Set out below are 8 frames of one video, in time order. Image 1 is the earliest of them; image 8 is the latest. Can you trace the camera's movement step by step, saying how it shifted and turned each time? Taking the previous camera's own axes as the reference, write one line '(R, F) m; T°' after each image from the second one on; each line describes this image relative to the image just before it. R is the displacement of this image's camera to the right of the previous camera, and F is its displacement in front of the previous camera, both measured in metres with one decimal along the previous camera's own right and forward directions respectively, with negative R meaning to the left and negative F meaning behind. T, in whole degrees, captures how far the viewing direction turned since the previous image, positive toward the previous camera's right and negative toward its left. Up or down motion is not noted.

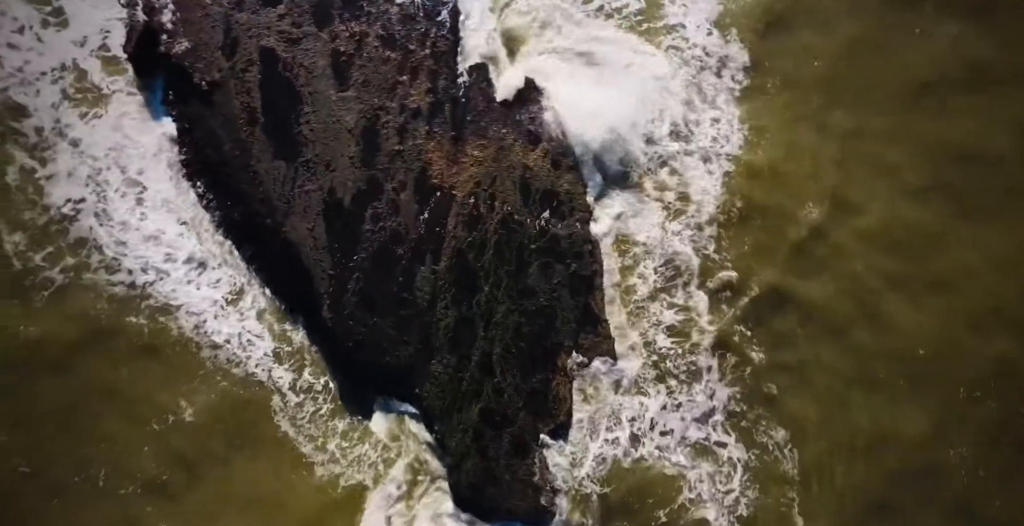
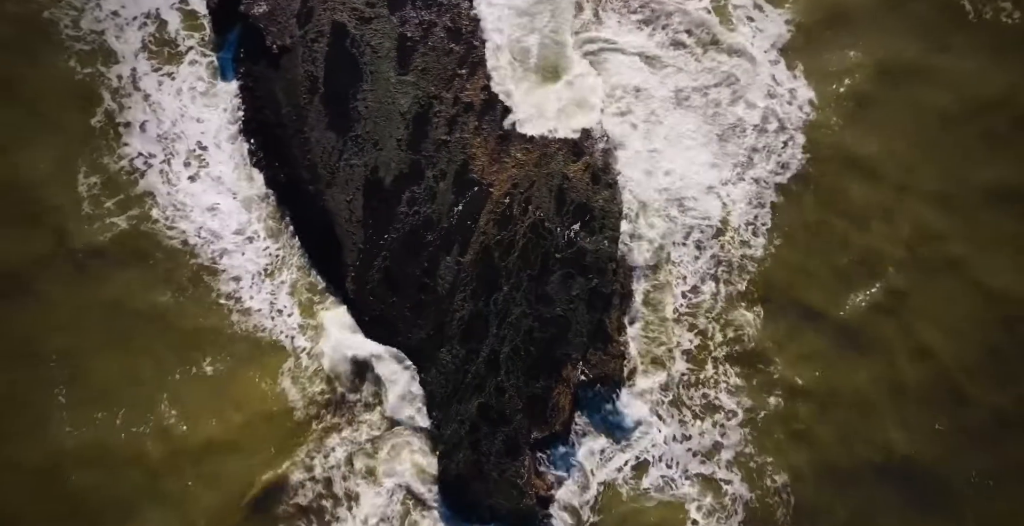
(+0.4, -0.2) m; -4°
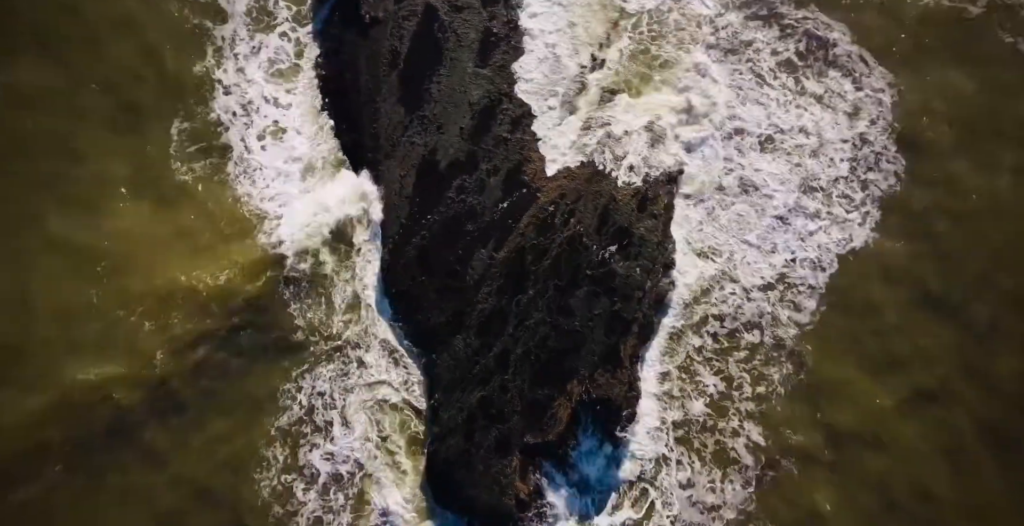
(+0.4, -0.3) m; -4°
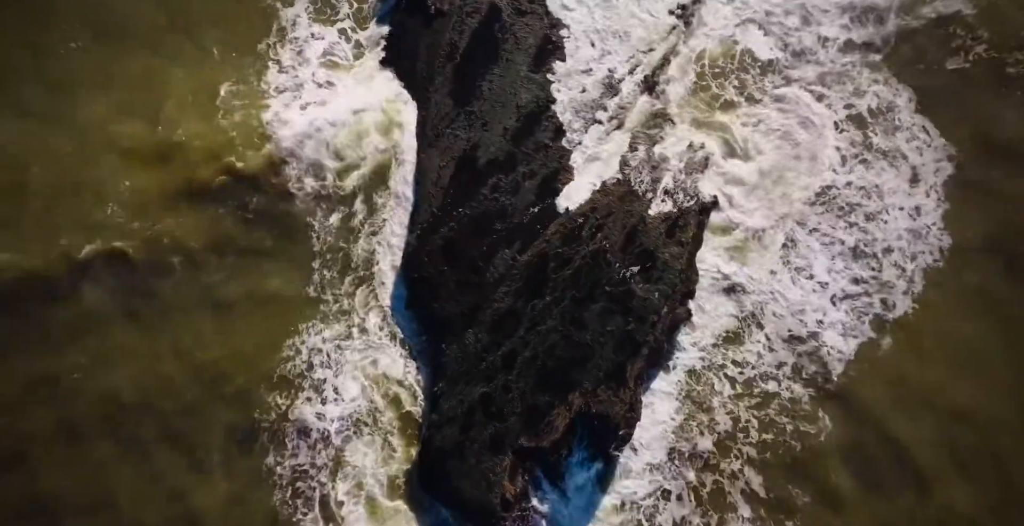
(+0.2, -0.2) m; -3°
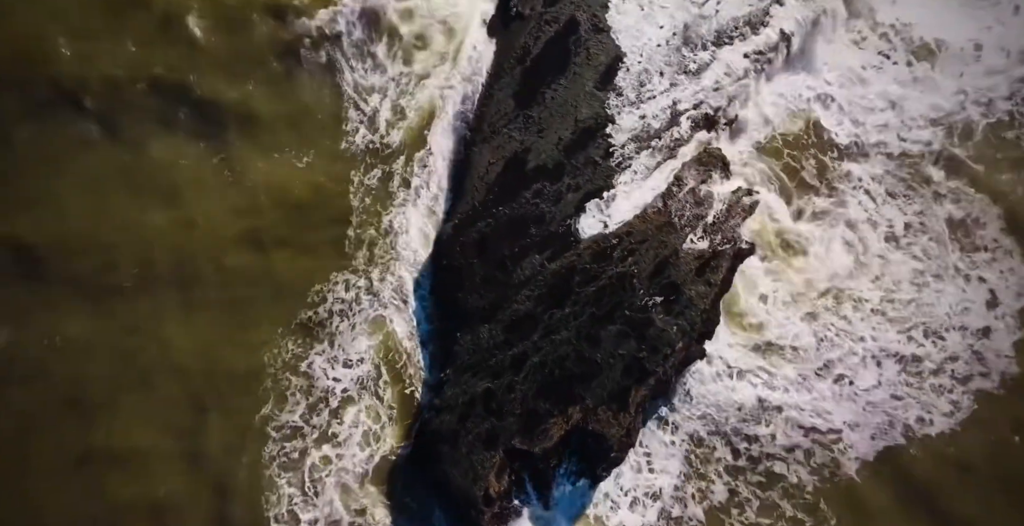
(+0.3, -0.3) m; -3°
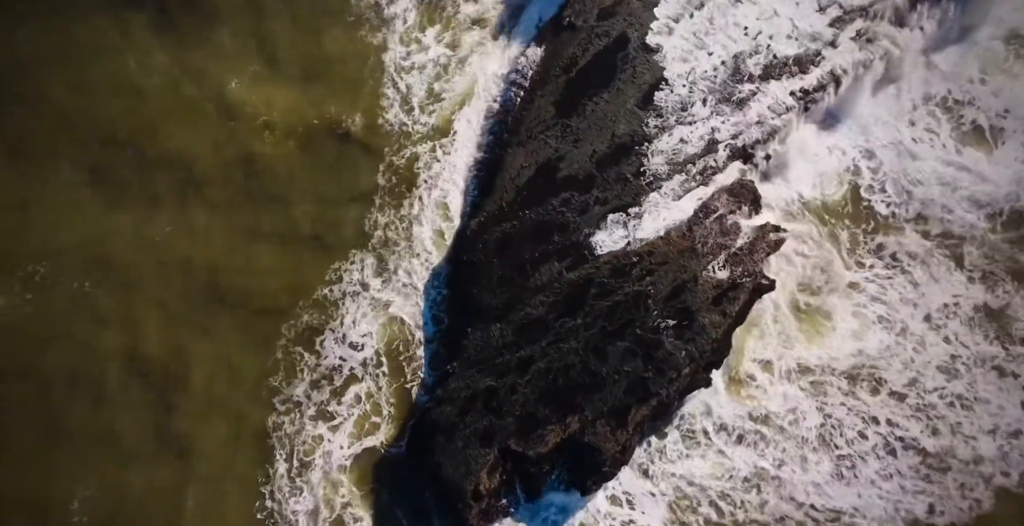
(+0.3, -0.2) m; -2°
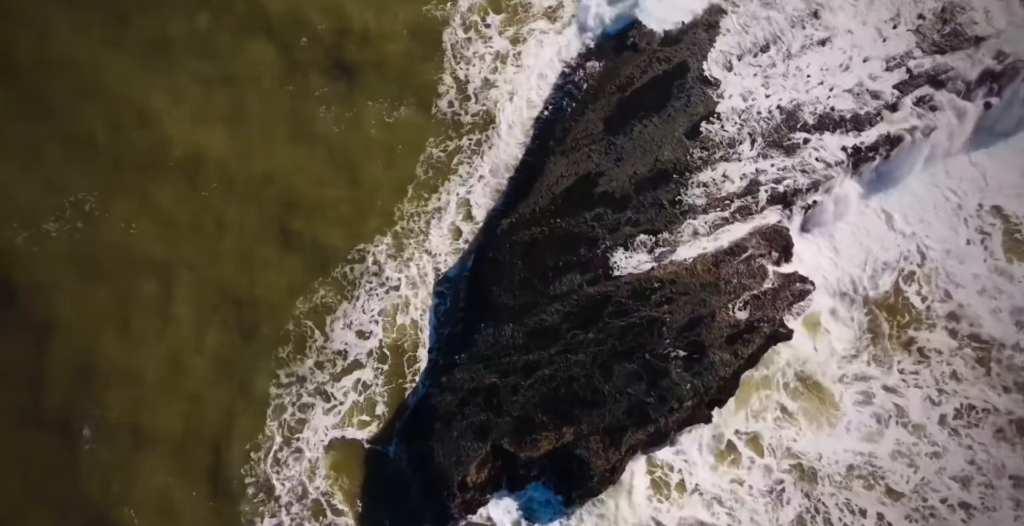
(+0.3, -0.2) m; -3°
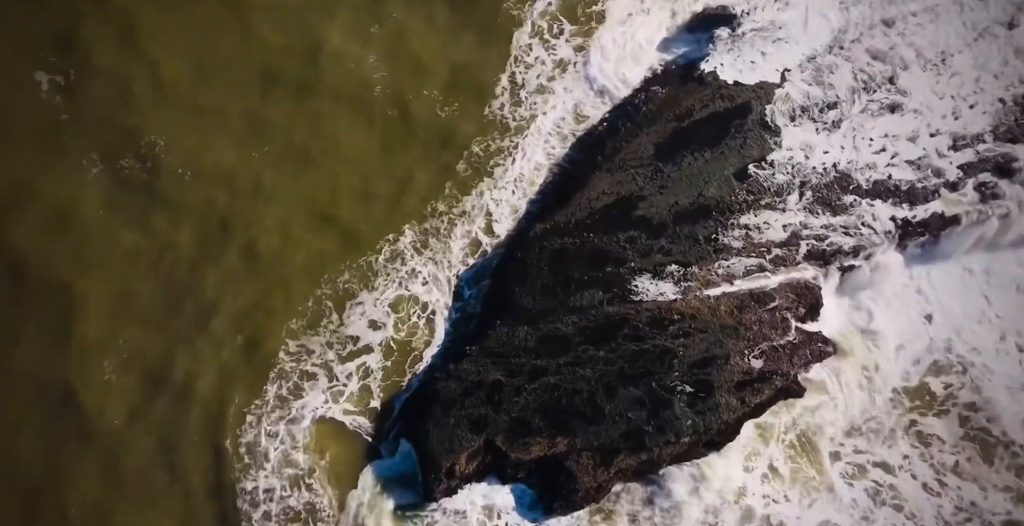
(+0.5, -0.2) m; -4°
